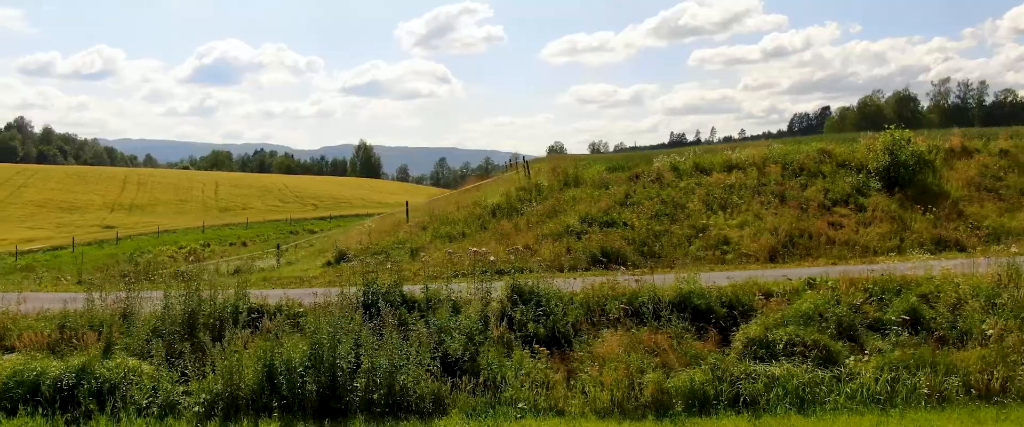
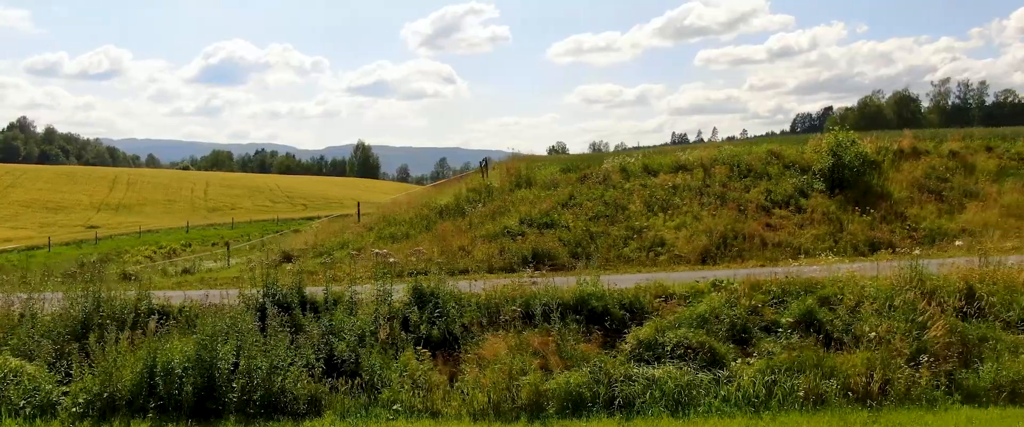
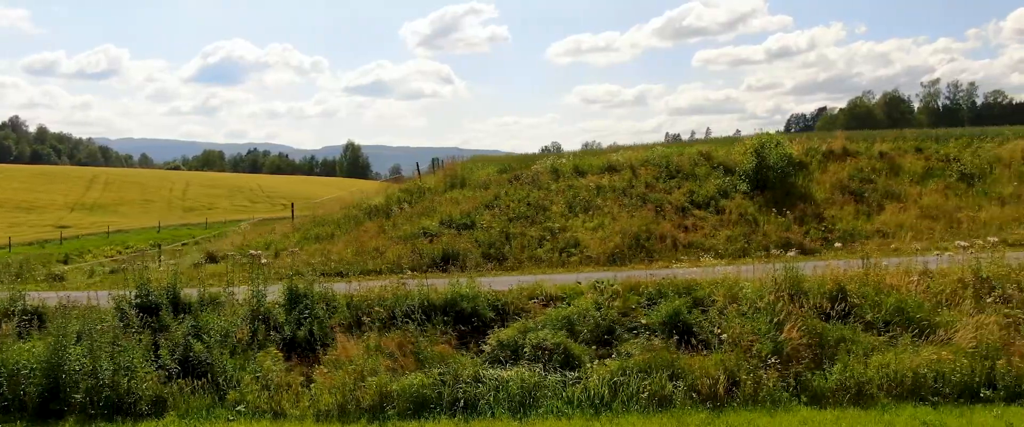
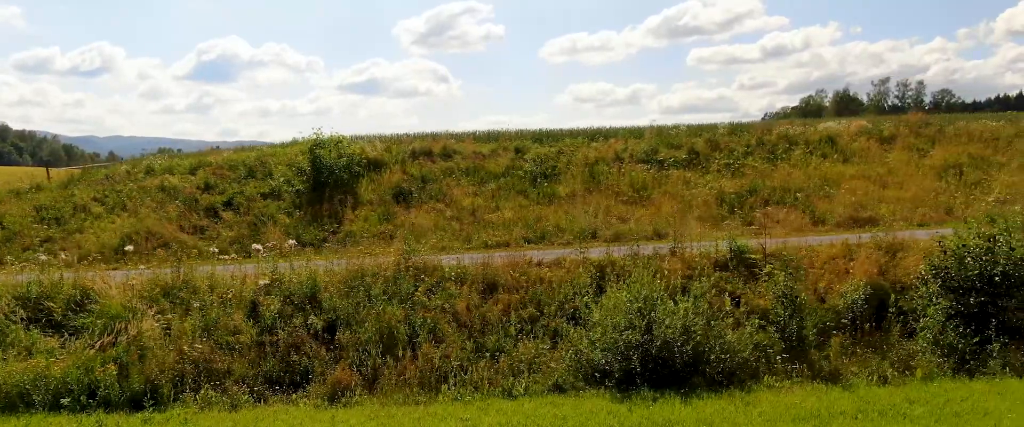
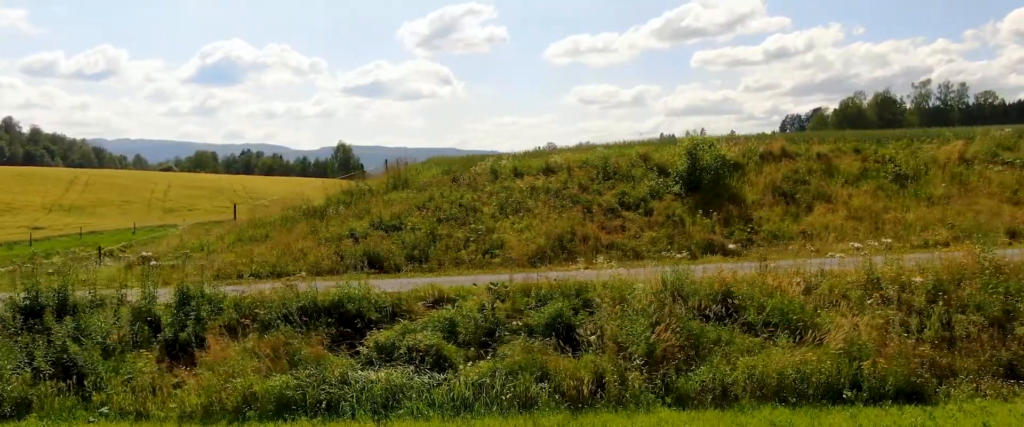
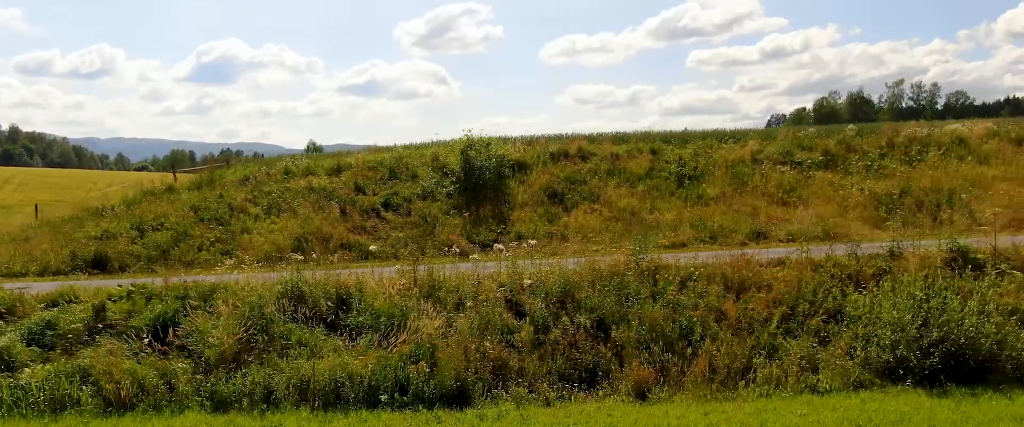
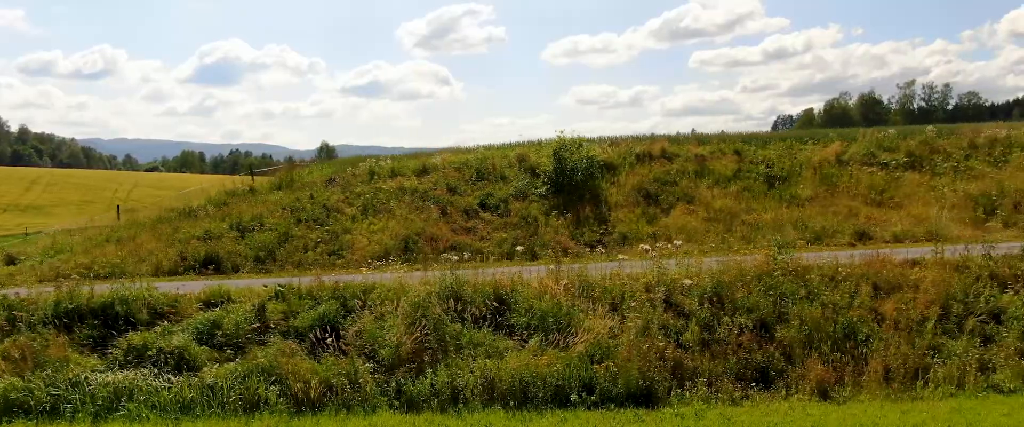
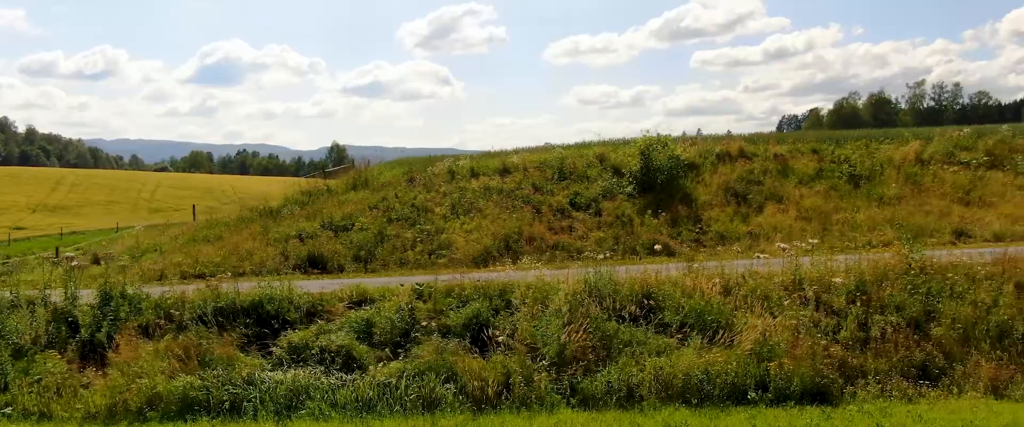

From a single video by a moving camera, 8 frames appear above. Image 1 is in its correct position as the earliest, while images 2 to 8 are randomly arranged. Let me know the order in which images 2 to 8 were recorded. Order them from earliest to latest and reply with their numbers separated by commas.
2, 3, 5, 8, 7, 6, 4
